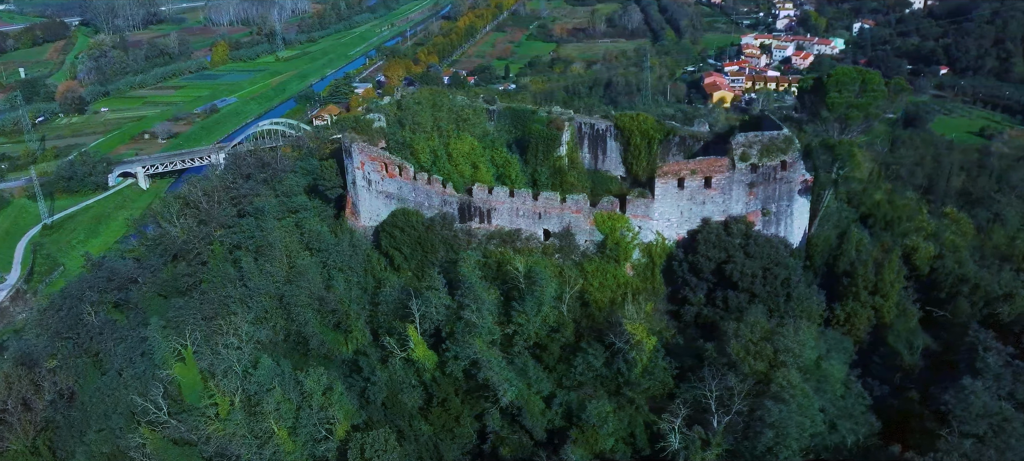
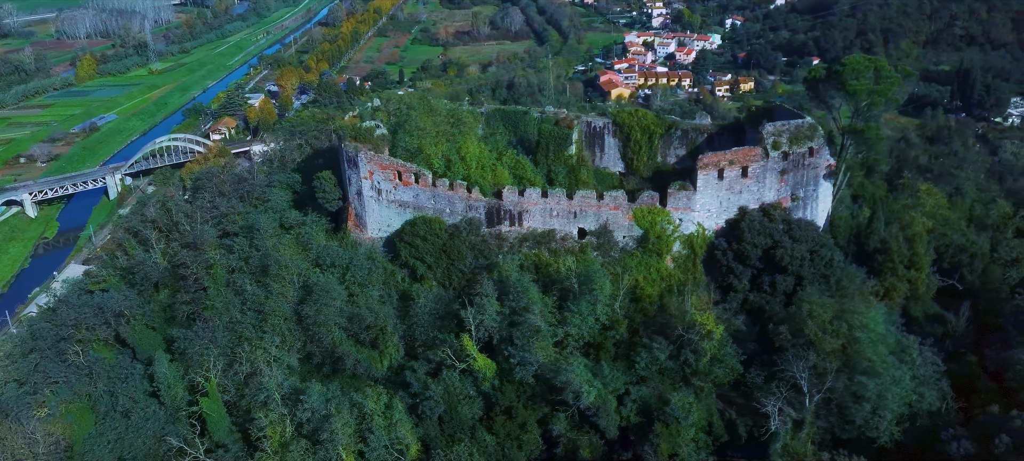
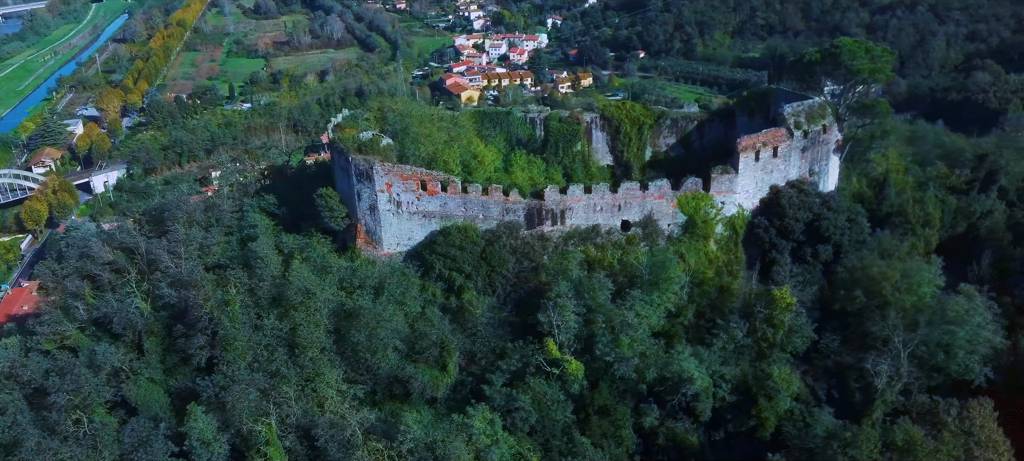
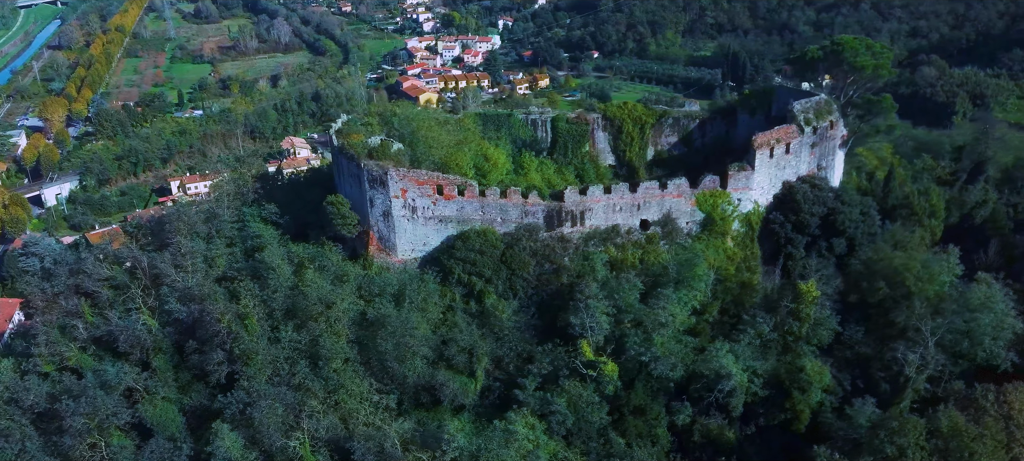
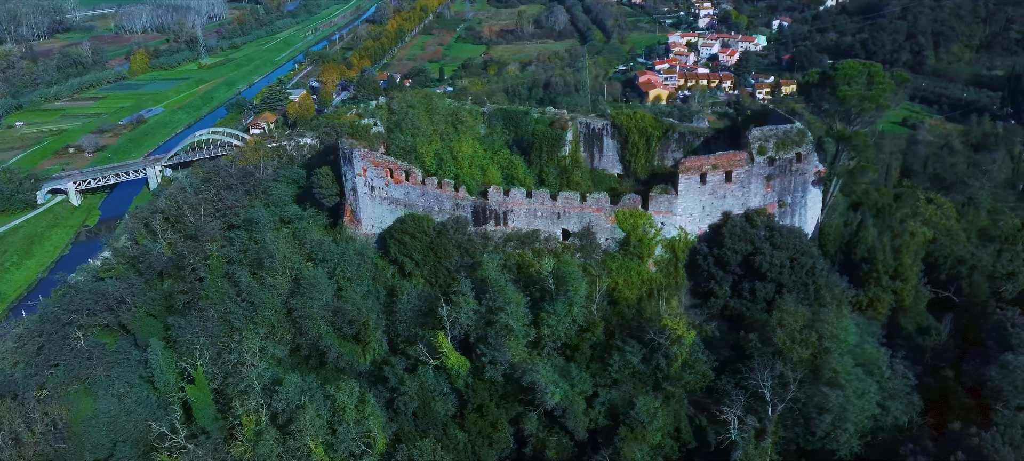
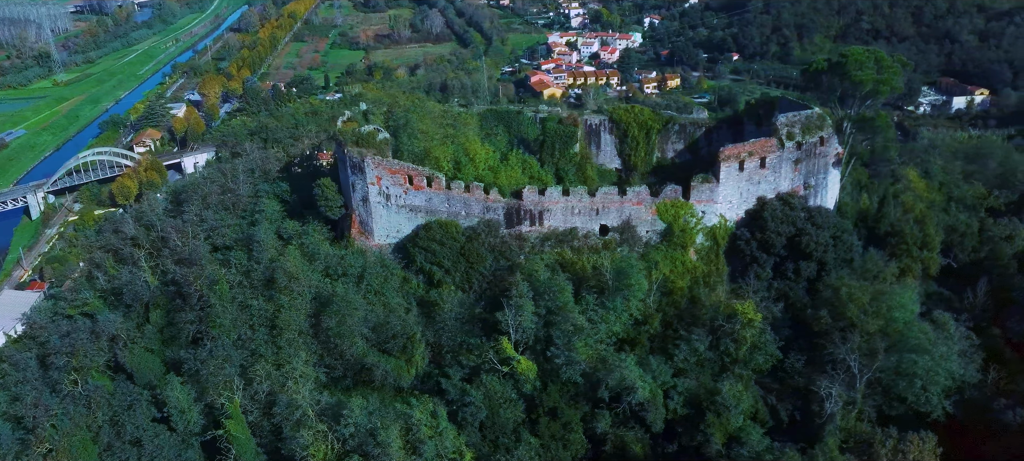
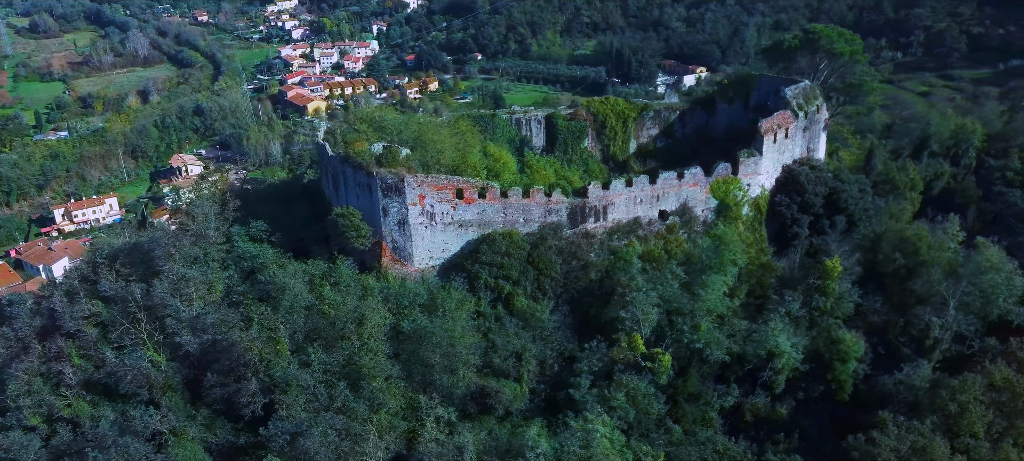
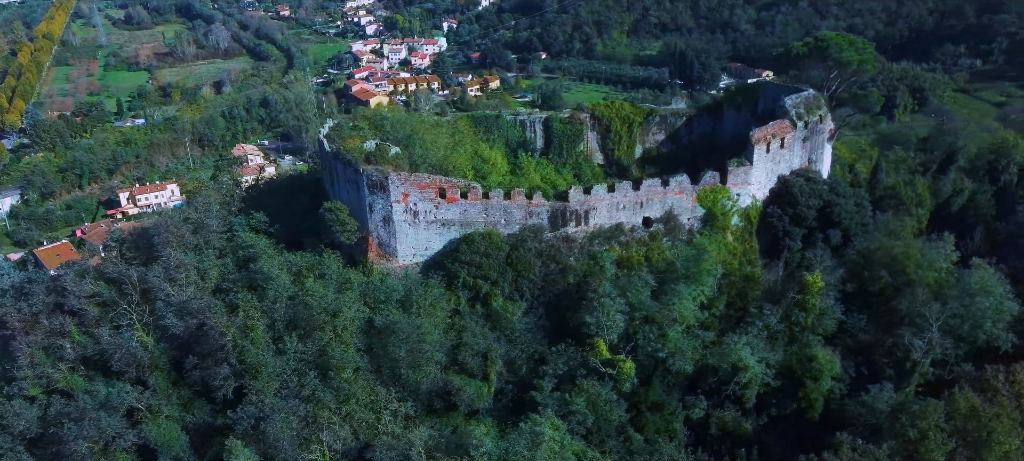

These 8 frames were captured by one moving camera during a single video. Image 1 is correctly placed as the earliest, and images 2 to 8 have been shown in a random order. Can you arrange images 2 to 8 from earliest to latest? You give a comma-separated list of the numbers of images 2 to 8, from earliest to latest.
5, 2, 6, 3, 4, 8, 7
